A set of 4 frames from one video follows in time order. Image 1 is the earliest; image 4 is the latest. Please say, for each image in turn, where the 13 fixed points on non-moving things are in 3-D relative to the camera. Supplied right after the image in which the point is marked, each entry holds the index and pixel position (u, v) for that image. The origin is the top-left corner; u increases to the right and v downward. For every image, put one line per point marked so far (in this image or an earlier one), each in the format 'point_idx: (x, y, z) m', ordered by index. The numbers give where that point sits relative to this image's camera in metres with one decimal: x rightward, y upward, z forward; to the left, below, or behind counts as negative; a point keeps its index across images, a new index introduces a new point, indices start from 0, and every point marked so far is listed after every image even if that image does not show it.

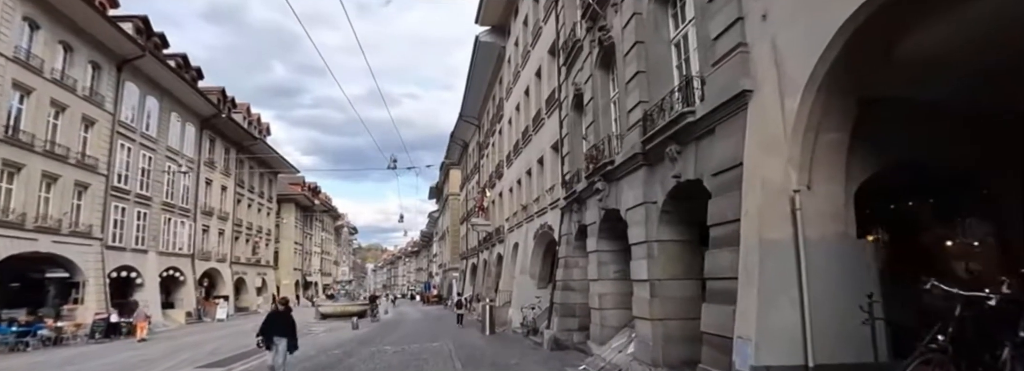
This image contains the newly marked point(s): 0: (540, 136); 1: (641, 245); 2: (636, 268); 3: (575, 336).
0: (+0.9, +1.7, +18.9) m
1: (+2.0, -0.9, +8.9) m
2: (+2.0, -1.3, +9.0) m
3: (+1.5, -3.7, +13.9) m
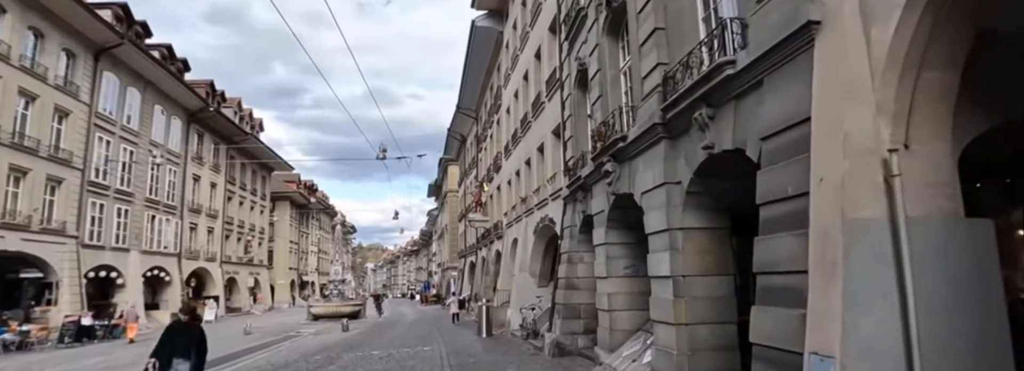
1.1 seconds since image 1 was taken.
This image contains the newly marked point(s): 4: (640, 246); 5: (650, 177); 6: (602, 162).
0: (+0.9, +2.0, +17.5) m
1: (+1.9, -0.6, +7.4) m
2: (+1.9, -1.0, +7.6) m
3: (+1.5, -3.4, +12.4) m
4: (+2.3, -1.1, +10.2) m
5: (+1.9, +0.1, +7.7) m
6: (+1.5, +0.4, +9.5) m
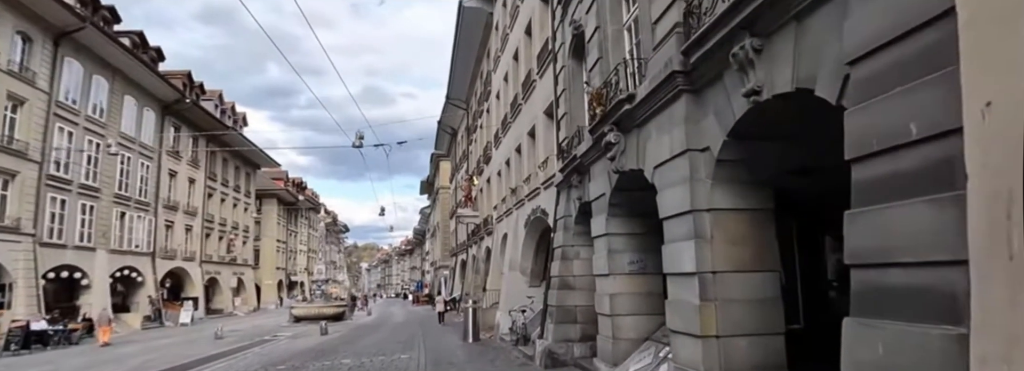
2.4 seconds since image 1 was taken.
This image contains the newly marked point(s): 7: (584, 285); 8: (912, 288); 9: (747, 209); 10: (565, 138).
0: (+0.5, +2.3, +15.7) m
1: (+1.7, -0.3, +5.7) m
2: (+1.6, -0.7, +5.8) m
3: (+1.2, -3.1, +10.7) m
4: (+2.0, -0.8, +8.5) m
5: (+1.6, +0.4, +6.0) m
6: (+1.2, +0.7, +7.8) m
7: (+1.4, -1.9, +11.0) m
8: (+1.9, -0.5, +2.7) m
9: (+2.2, -0.2, +5.4) m
10: (+1.1, +1.0, +11.5) m
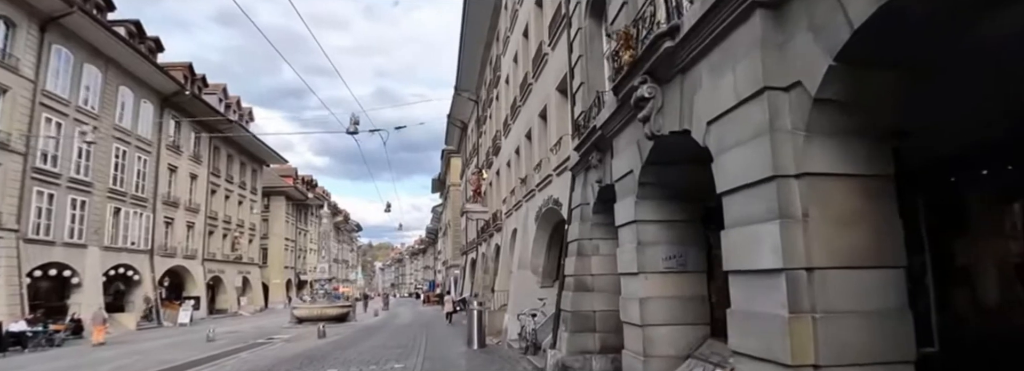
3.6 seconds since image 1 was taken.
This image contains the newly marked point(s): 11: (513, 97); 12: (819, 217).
0: (+0.7, +2.6, +14.0) m
1: (+1.7, 0.0, +3.9) m
2: (+1.6, -0.4, +4.1) m
3: (+1.3, -2.8, +8.9) m
4: (+2.1, -0.5, +6.7) m
5: (+1.6, +0.7, +4.2) m
6: (+1.2, +1.0, +6.0) m
7: (+1.5, -1.6, +9.2) m
8: (+1.8, -0.2, +0.9) m
9: (+2.2, +0.1, +3.6) m
10: (+1.2, +1.3, +9.7) m
11: (0.0, +3.0, +19.1) m
12: (+1.9, -0.2, +3.5) m
